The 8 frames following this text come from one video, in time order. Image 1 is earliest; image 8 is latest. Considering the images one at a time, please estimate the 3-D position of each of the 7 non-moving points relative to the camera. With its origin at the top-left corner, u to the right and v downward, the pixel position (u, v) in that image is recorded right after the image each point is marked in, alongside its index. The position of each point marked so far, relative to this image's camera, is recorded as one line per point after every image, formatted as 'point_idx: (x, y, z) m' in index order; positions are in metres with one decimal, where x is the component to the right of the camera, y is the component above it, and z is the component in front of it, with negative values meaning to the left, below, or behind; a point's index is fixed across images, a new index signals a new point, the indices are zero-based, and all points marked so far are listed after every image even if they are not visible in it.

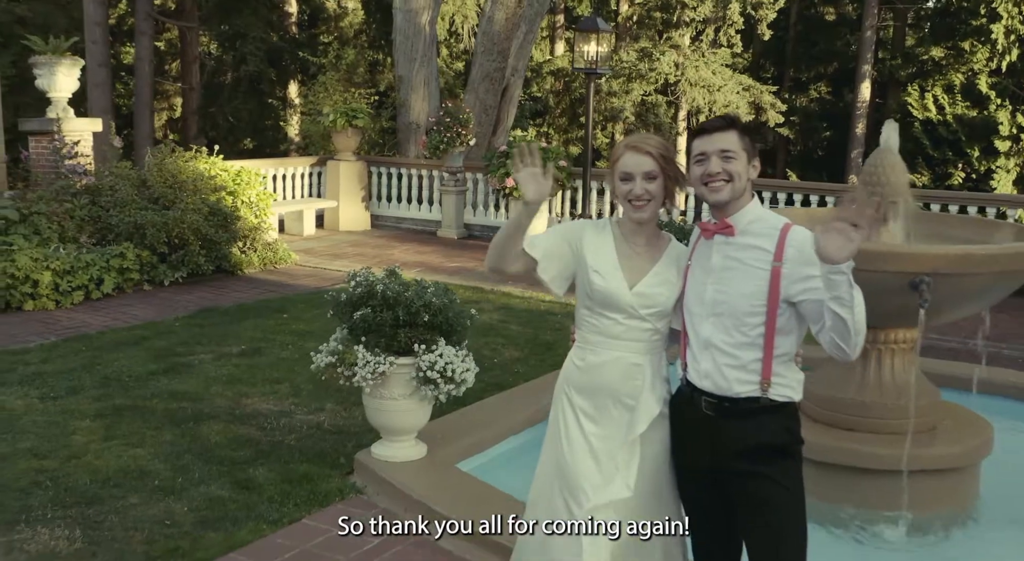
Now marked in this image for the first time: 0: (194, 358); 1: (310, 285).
0: (-1.9, -0.5, +5.5) m
1: (-1.7, 0.0, +7.9) m
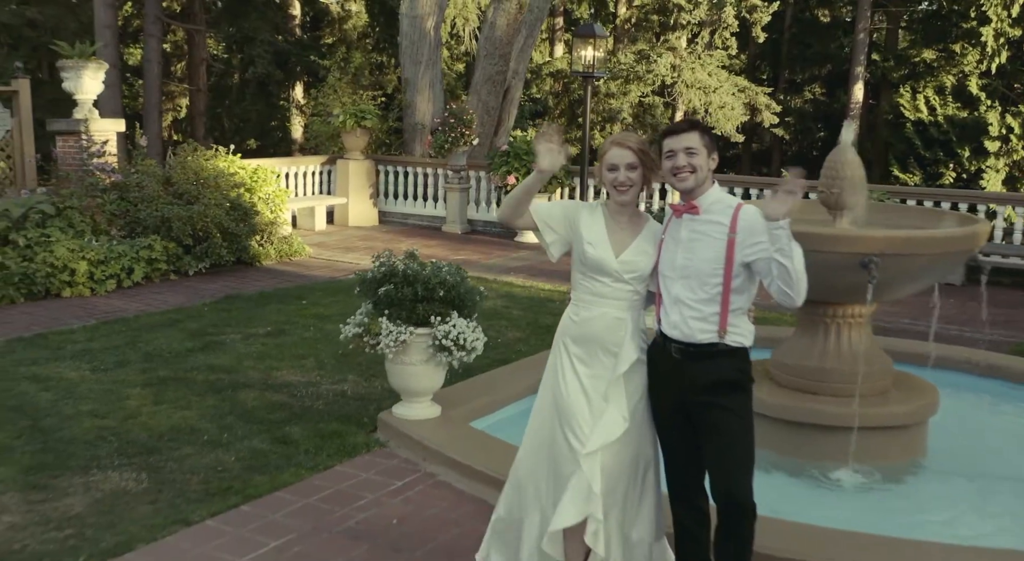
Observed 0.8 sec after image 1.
0: (-1.9, -0.4, +6.0) m
1: (-1.7, +0.1, +8.4) m
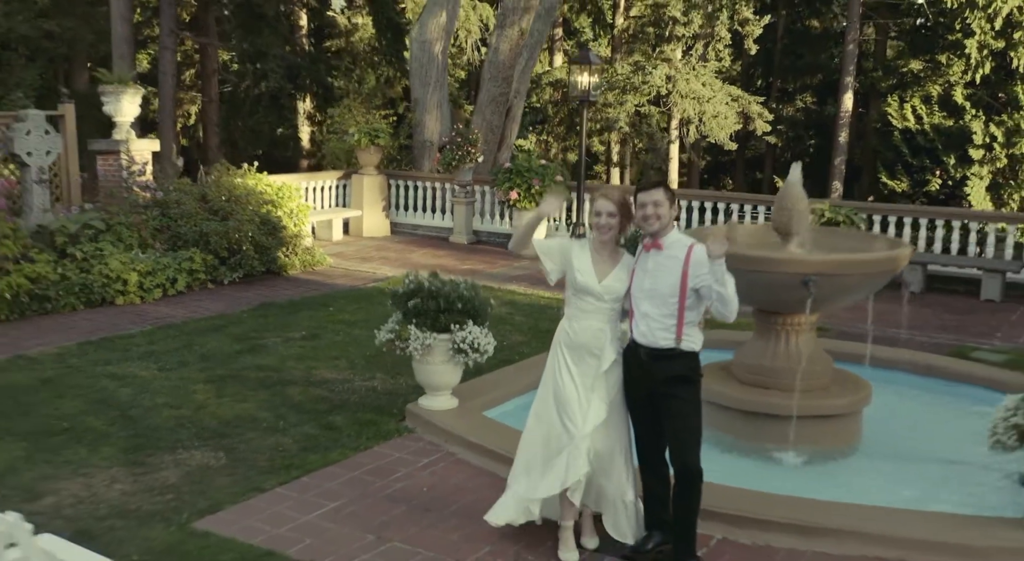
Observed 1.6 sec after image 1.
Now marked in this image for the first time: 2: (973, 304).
0: (-1.8, -0.5, +6.9) m
1: (-1.7, 0.0, +9.3) m
2: (+4.5, -0.2, +8.8) m
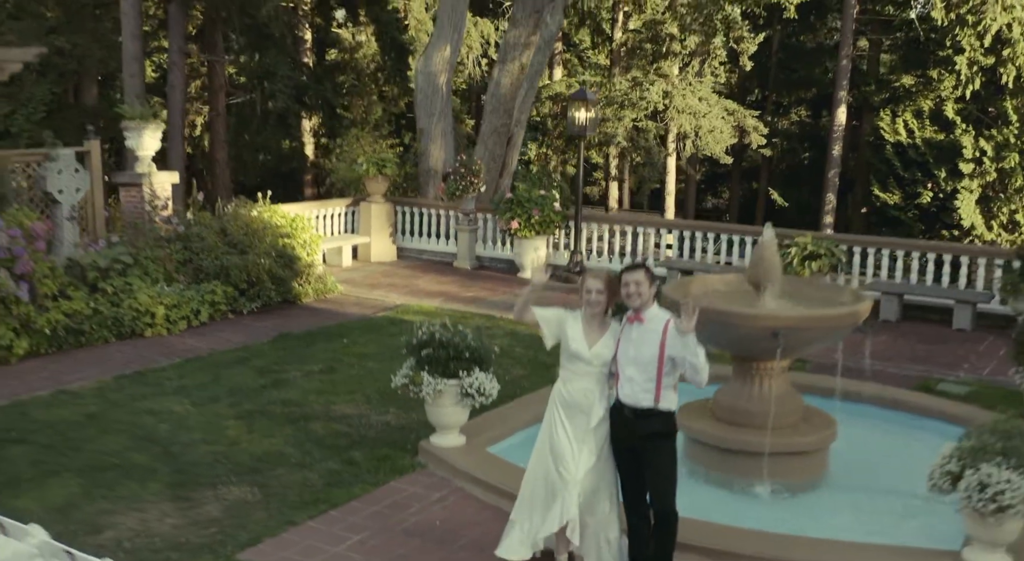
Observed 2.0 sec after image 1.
0: (-1.8, -0.8, +7.5) m
1: (-1.7, -0.3, +9.9) m
2: (+4.5, -0.5, +9.4) m
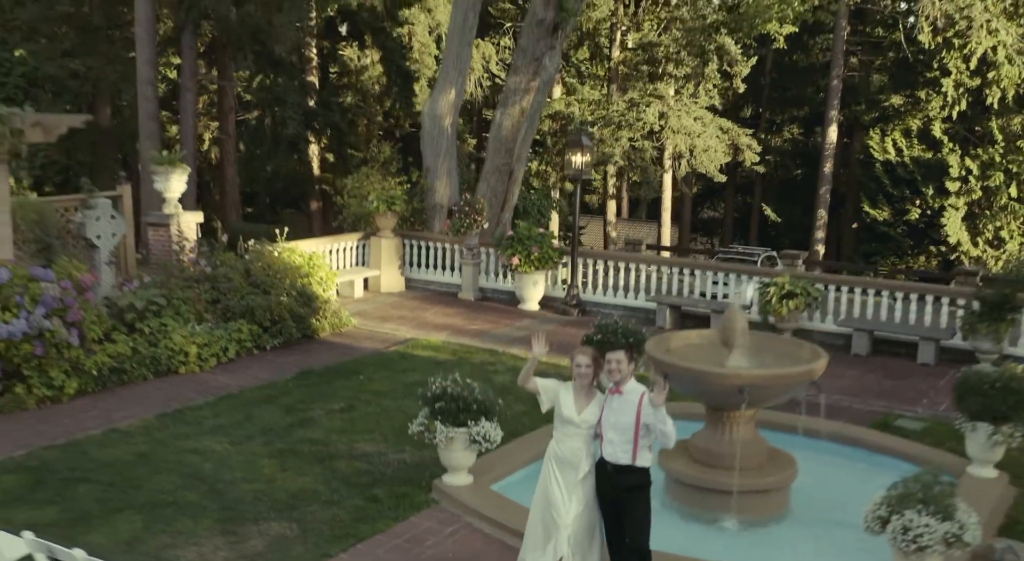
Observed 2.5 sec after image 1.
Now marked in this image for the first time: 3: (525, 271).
0: (-1.8, -1.2, +8.3) m
1: (-1.7, -0.8, +10.8) m
2: (+4.5, -1.0, +10.3) m
3: (+0.2, +0.1, +12.5) m
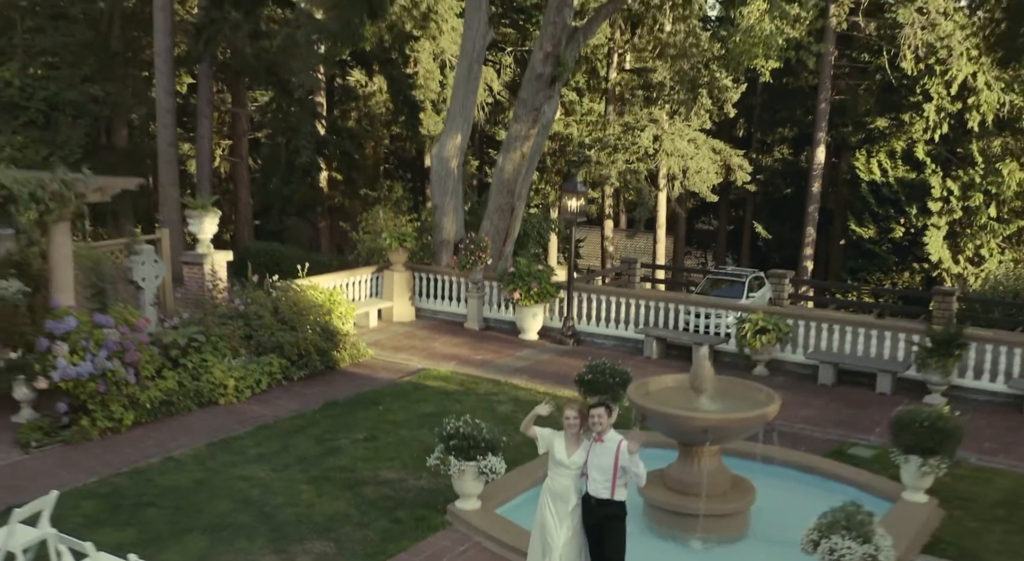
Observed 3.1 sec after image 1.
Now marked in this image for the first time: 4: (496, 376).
0: (-1.8, -1.7, +9.6) m
1: (-1.7, -1.3, +12.0) m
2: (+4.5, -1.5, +11.5) m
3: (+0.2, -0.4, +13.7) m
4: (-0.2, -1.3, +12.1) m
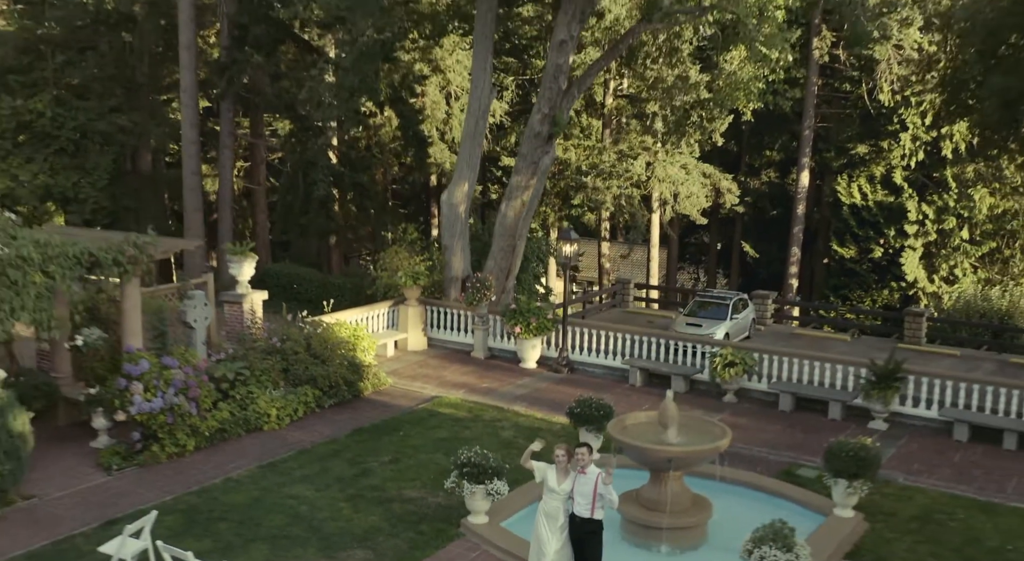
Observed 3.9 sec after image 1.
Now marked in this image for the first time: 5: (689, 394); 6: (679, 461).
0: (-1.8, -2.3, +11.4) m
1: (-1.6, -1.9, +13.8) m
2: (+4.5, -2.1, +13.3) m
3: (+0.2, -1.0, +15.5) m
4: (-0.2, -1.9, +13.9) m
5: (+2.8, -1.8, +14.5) m
6: (+1.7, -1.9, +9.4) m
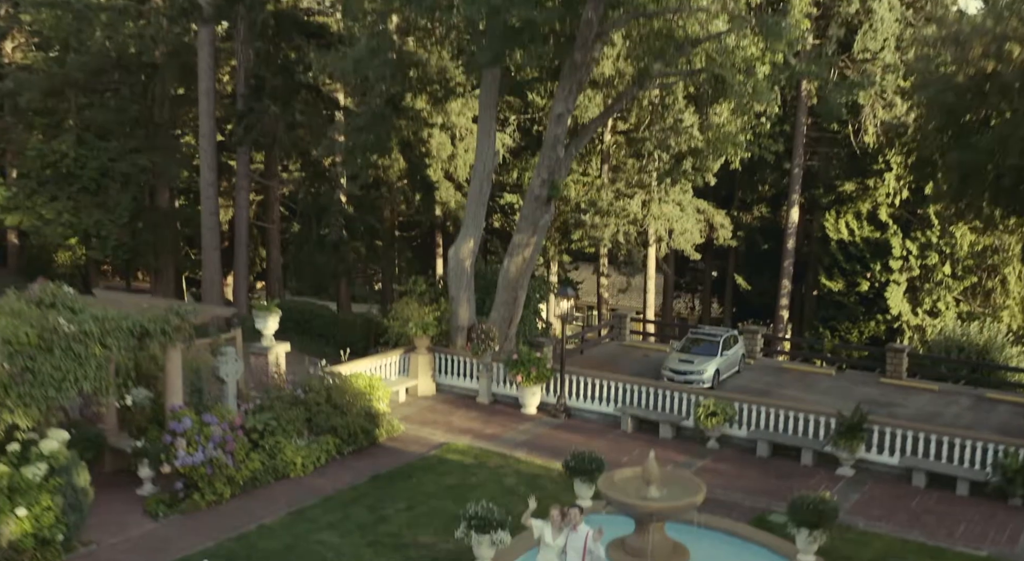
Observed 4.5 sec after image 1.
0: (-1.8, -3.2, +12.8) m
1: (-1.6, -2.8, +15.2) m
2: (+4.6, -3.0, +14.7) m
3: (+0.3, -1.9, +16.9) m
4: (-0.1, -2.8, +15.3) m
5: (+2.8, -2.8, +15.9) m
6: (+1.8, -2.8, +10.8) m
